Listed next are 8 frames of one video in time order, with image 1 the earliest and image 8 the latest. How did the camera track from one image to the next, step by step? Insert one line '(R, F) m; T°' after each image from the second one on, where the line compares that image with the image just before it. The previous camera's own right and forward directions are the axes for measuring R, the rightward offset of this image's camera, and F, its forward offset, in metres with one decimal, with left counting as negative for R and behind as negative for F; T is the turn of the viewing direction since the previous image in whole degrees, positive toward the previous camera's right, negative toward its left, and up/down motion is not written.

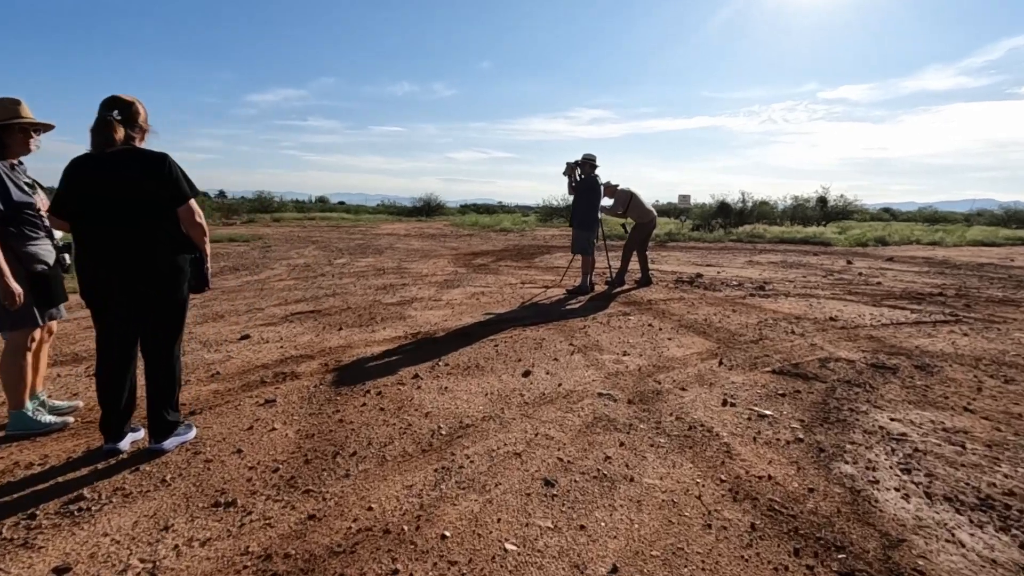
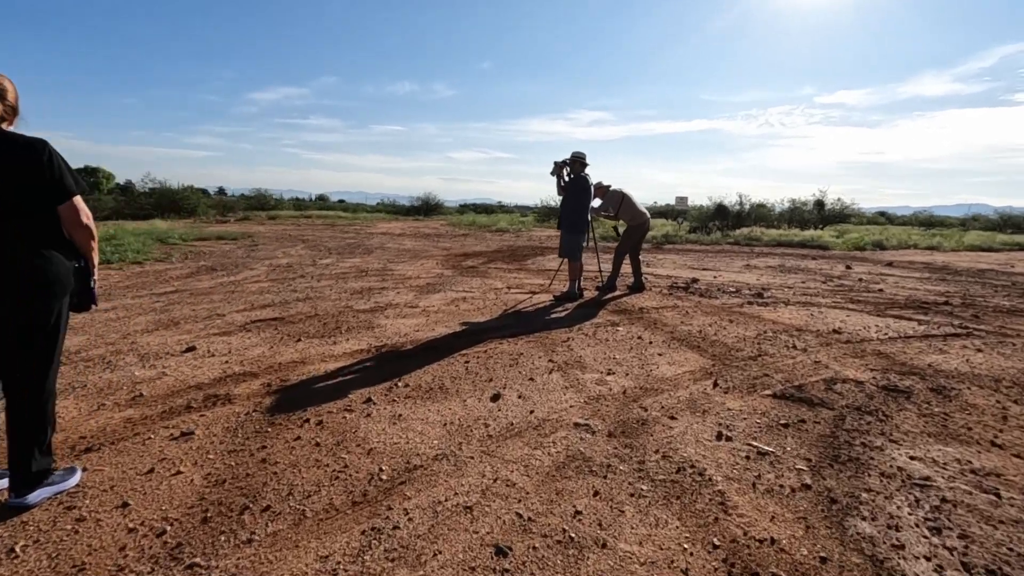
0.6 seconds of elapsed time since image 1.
(+0.2, +0.5) m; 0°
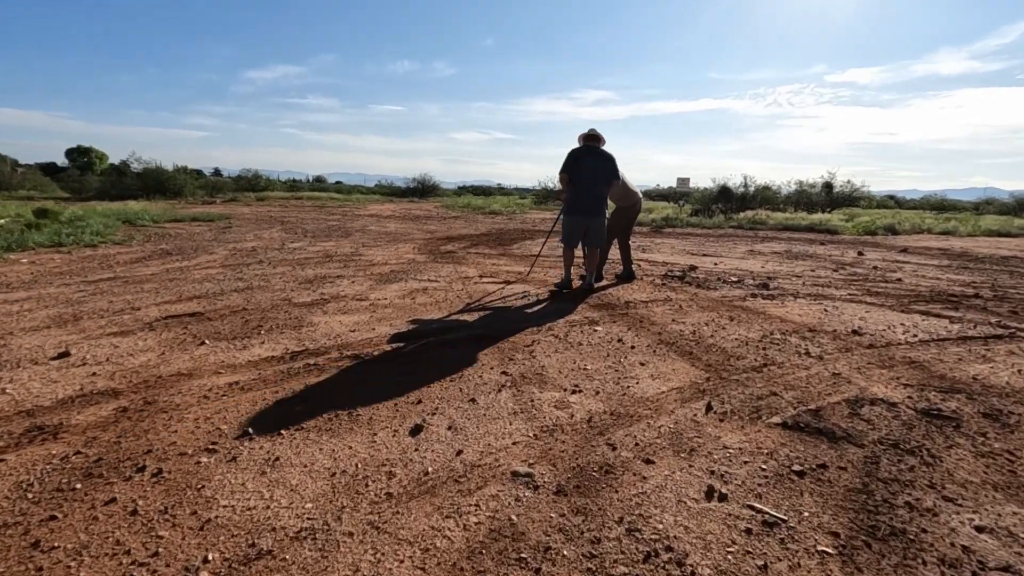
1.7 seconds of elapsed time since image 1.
(+0.4, +0.9) m; 0°
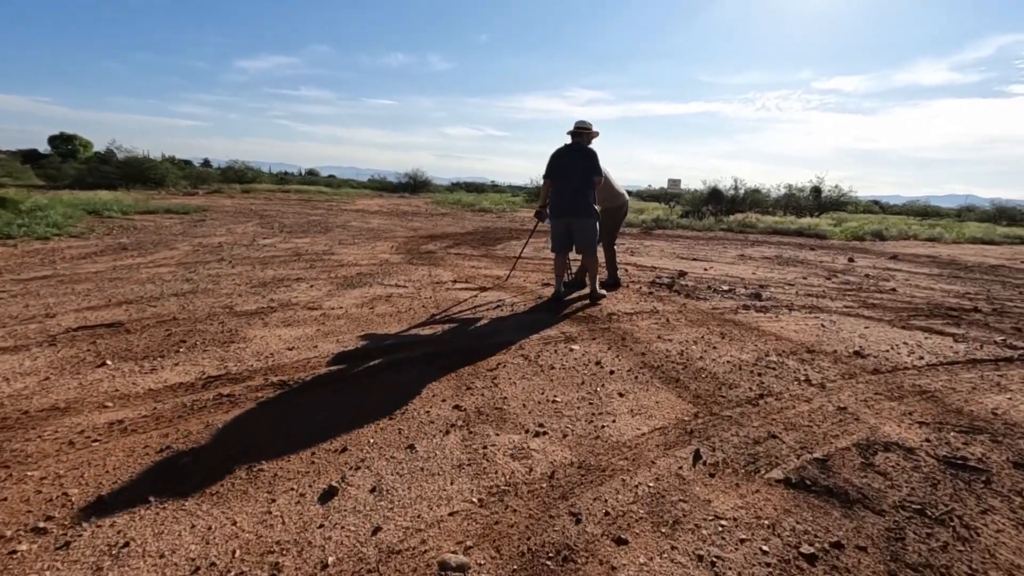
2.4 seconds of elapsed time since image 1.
(+0.2, +0.6) m; +1°
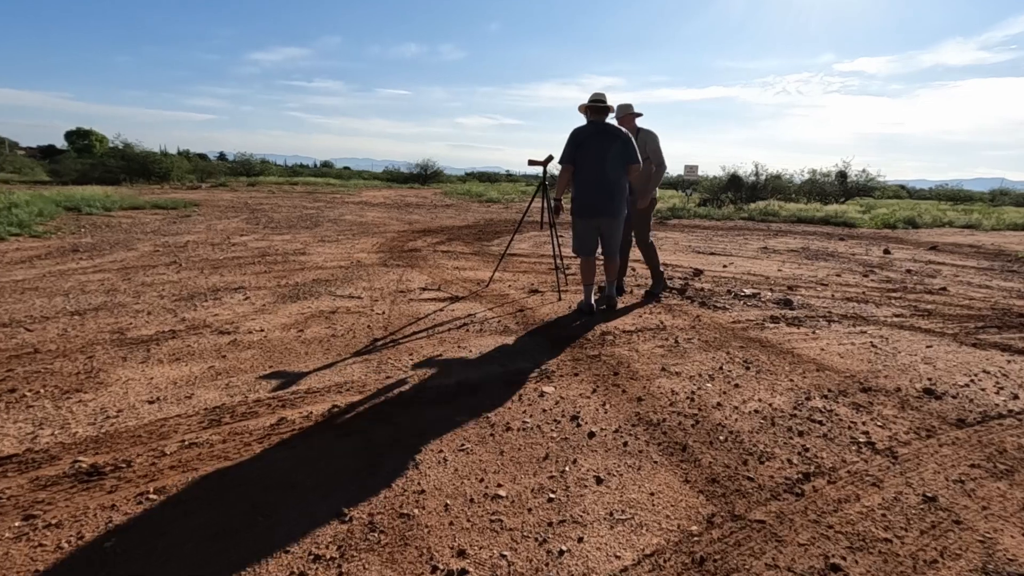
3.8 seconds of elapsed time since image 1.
(+0.4, +1.1) m; -2°
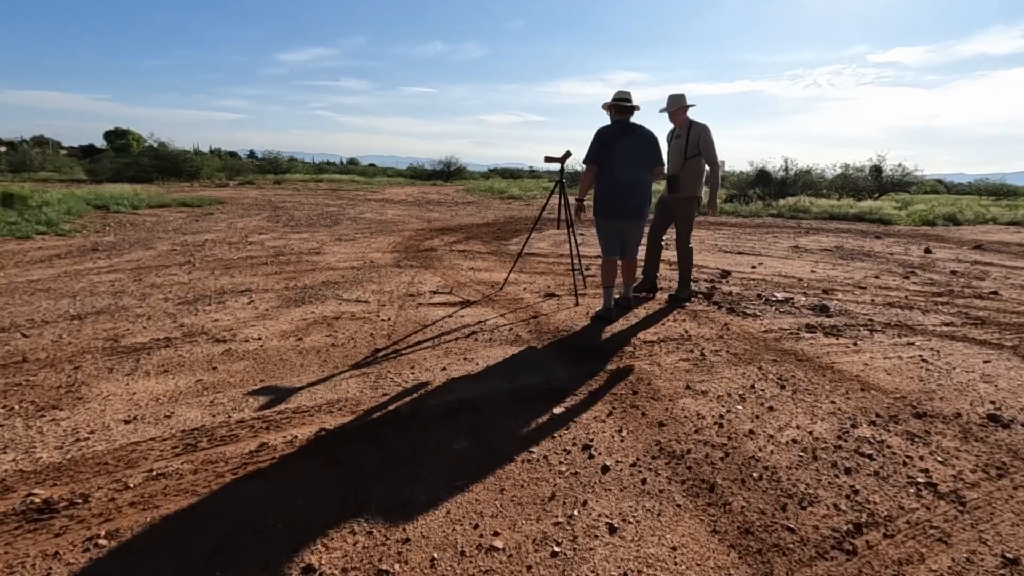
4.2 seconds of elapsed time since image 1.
(+0.1, +0.3) m; -3°
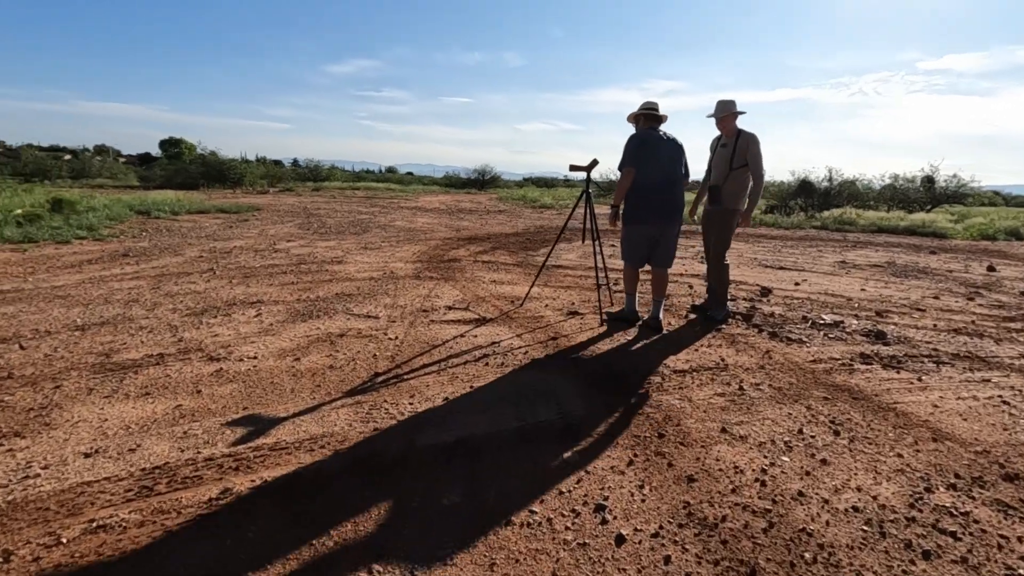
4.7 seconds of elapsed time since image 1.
(+0.1, +0.4) m; -4°
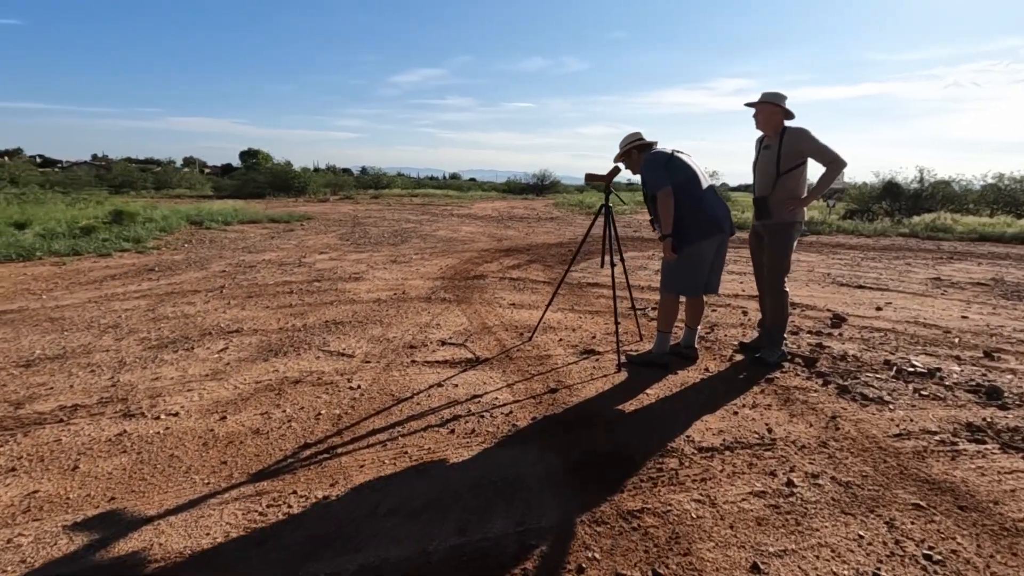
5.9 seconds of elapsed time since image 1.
(+0.6, +0.9) m; -7°
